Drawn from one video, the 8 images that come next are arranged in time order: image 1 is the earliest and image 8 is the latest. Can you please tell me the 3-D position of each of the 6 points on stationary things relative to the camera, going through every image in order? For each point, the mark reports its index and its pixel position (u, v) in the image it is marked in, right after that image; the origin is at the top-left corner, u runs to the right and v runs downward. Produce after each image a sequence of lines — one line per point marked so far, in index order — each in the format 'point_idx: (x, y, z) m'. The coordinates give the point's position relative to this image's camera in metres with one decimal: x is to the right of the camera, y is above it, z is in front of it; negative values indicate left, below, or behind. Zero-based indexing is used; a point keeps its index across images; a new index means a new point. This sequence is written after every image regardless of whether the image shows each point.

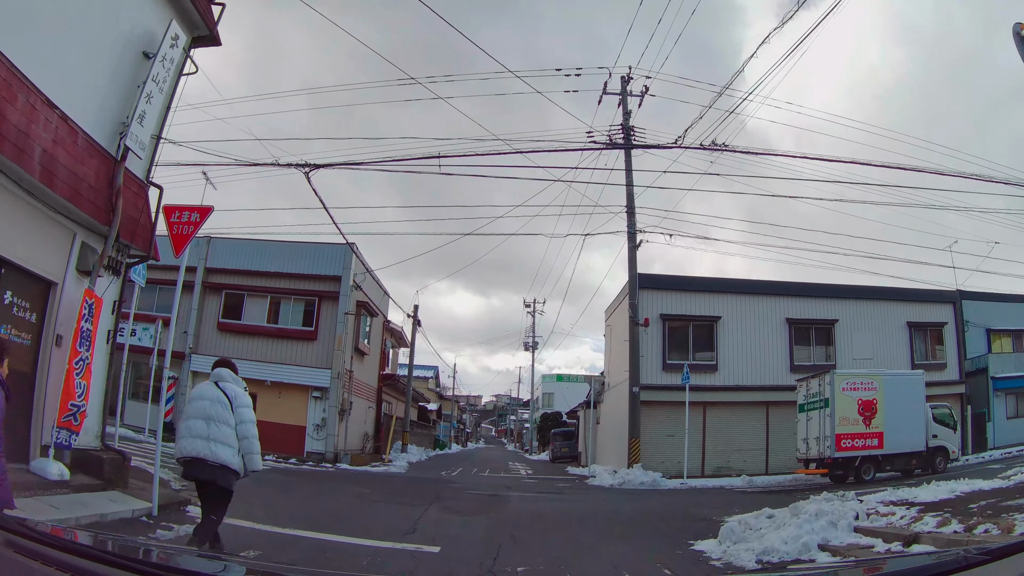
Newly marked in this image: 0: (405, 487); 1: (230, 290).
0: (-2.2, -4.0, +11.4) m
1: (-8.9, 0.0, +18.0) m
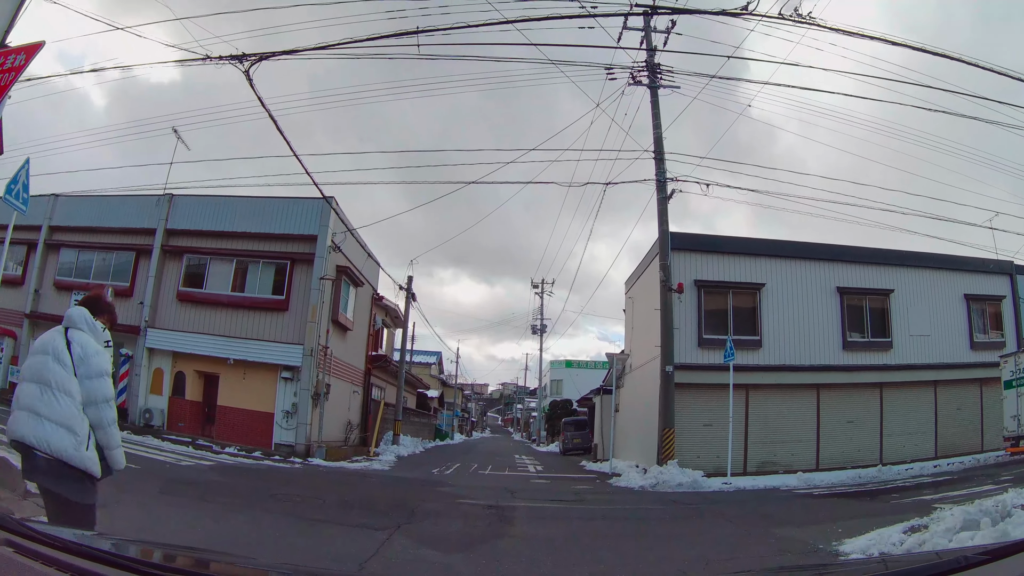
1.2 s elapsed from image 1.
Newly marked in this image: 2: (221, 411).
0: (-2.1, -3.1, +8.6) m
1: (-8.7, +1.0, +15.2) m
2: (-7.5, -3.1, +14.4) m
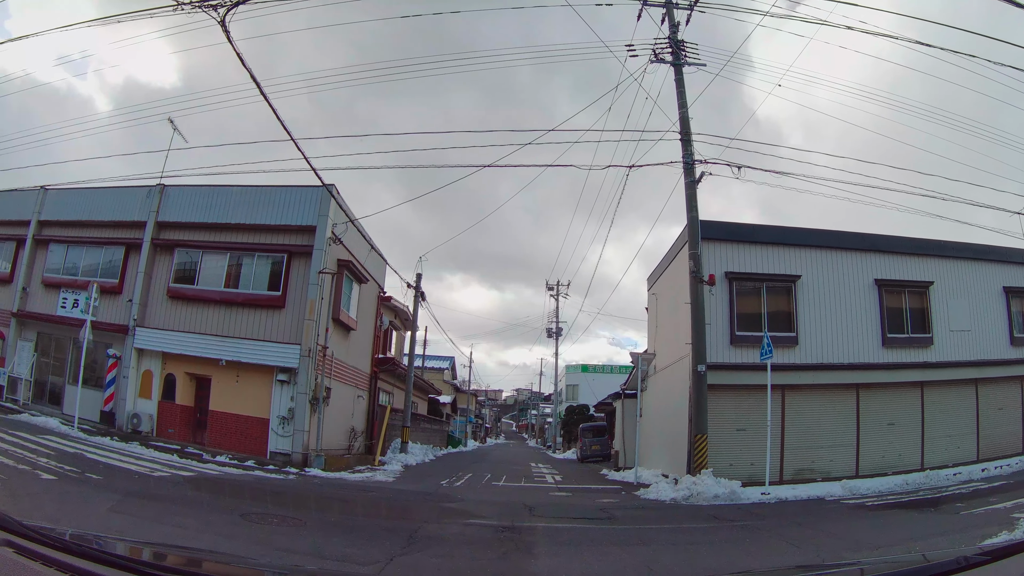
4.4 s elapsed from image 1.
0: (-1.8, -2.9, +7.5) m
1: (-8.3, +1.1, +14.2) m
2: (-7.2, -3.0, +13.4) m
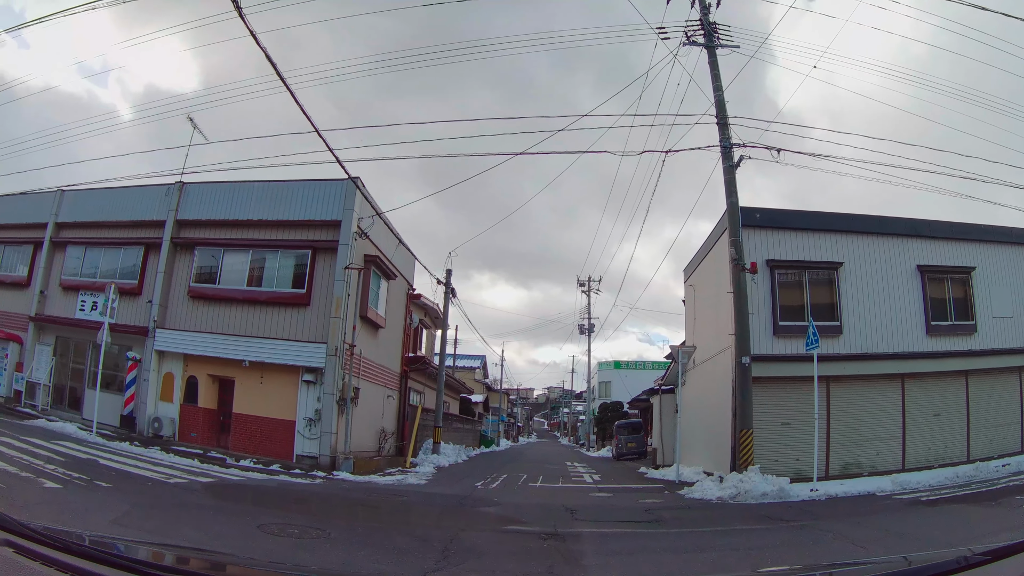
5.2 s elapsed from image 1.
0: (-1.3, -2.8, +7.0) m
1: (-7.6, +1.0, +14.0) m
2: (-6.3, -3.0, +13.1) m
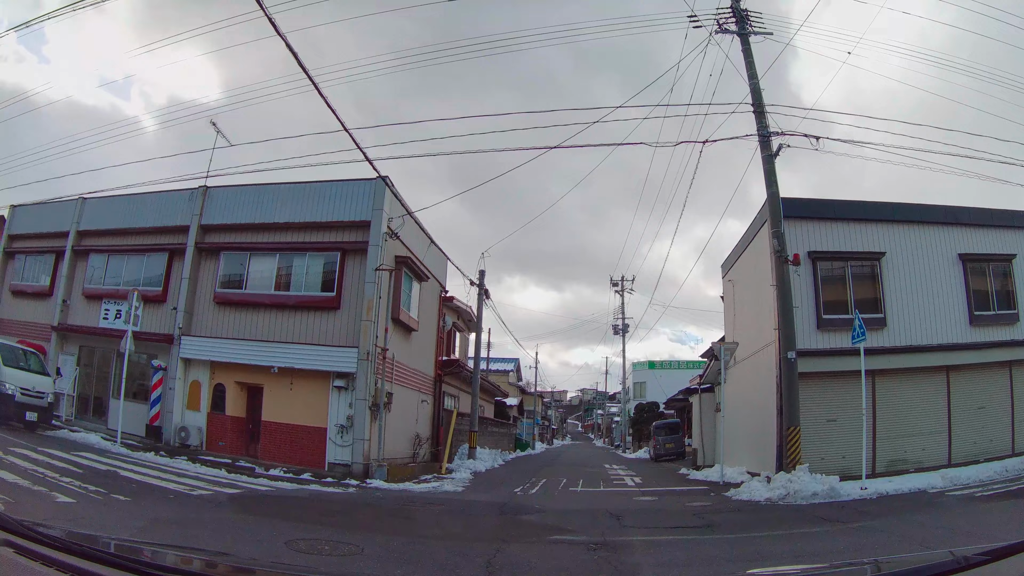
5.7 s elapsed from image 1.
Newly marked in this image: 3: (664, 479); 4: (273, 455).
0: (-0.8, -2.7, +6.5) m
1: (-6.9, +0.9, +13.9) m
2: (-5.5, -3.2, +12.9) m
3: (+4.6, -5.9, +17.5) m
4: (-5.3, -3.7, +12.7) m
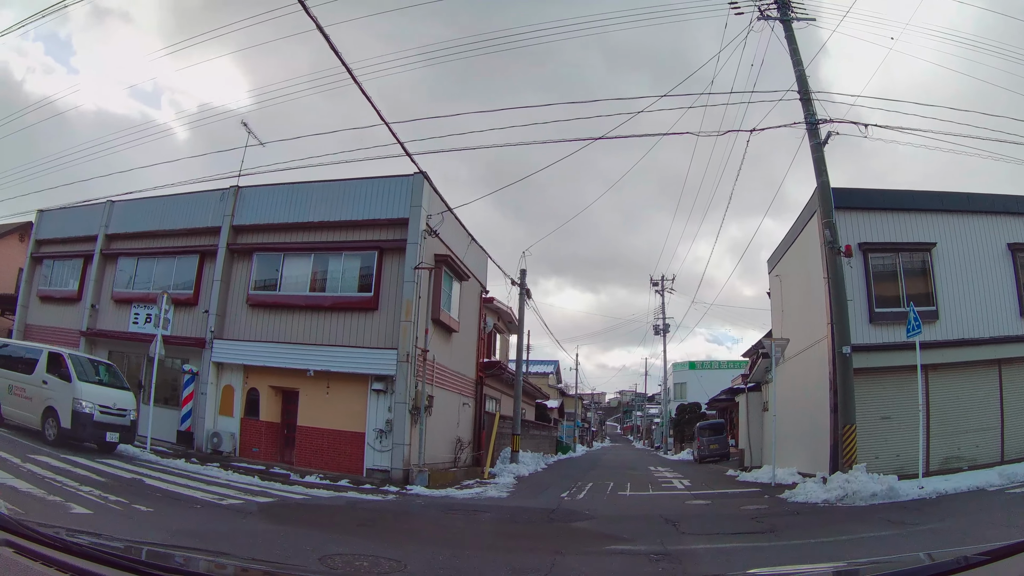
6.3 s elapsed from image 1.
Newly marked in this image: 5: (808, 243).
0: (-0.3, -2.6, +6.1) m
1: (-6.0, +0.7, +13.8) m
2: (-4.6, -3.2, +12.7) m
3: (+5.8, -5.6, +16.7) m
4: (-4.4, -3.8, +12.5) m
5: (+8.3, +1.3, +16.2) m
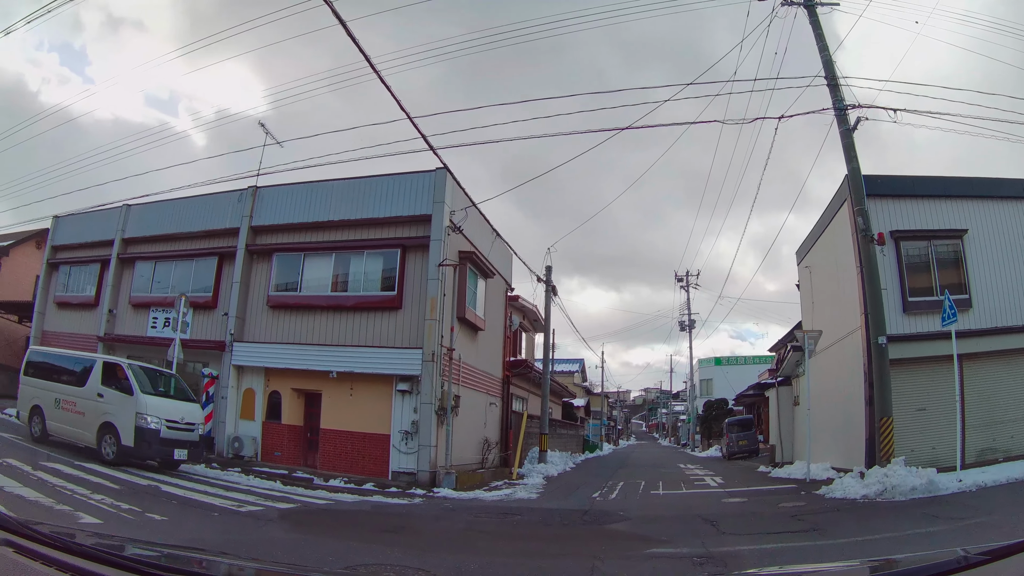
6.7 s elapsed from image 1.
0: (+0.1, -2.5, +5.8) m
1: (-5.5, +0.7, +13.7) m
2: (-4.1, -3.3, +12.5) m
3: (+6.6, -5.4, +16.2) m
4: (-3.8, -3.8, +12.3) m
5: (+8.9, +1.6, +15.6) m
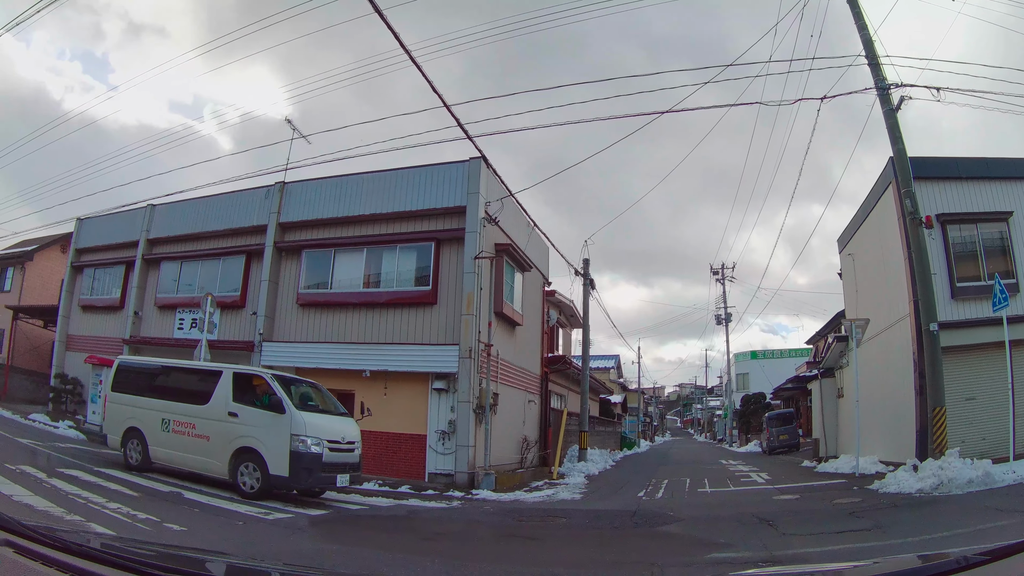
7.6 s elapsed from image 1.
0: (+0.5, -2.4, +5.4) m
1: (-4.8, +0.6, +13.5) m
2: (-3.3, -3.3, +12.3) m
3: (+7.6, -5.1, +15.6) m
4: (-3.1, -3.8, +12.1) m
5: (+9.6, +2.0, +14.8) m
